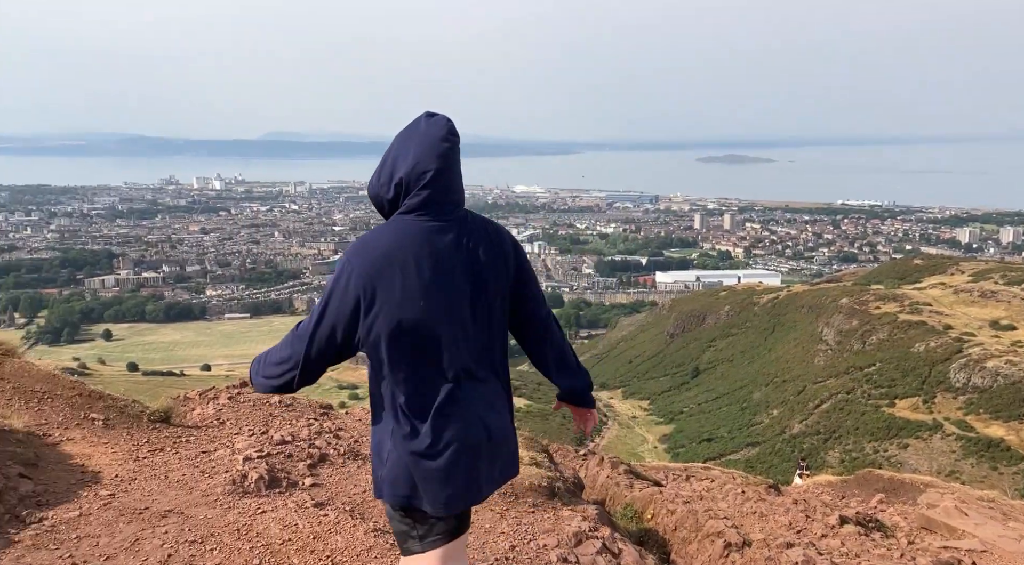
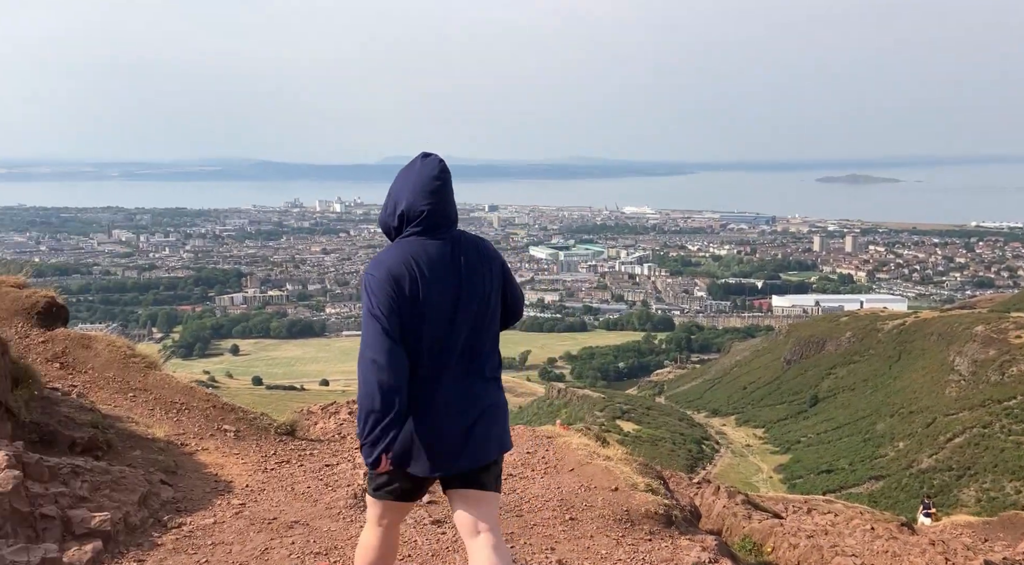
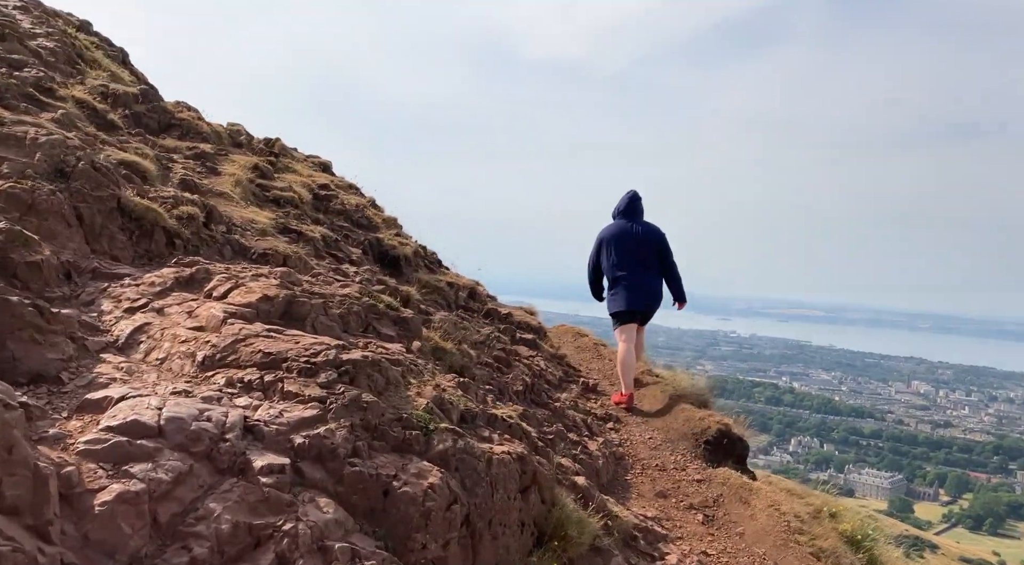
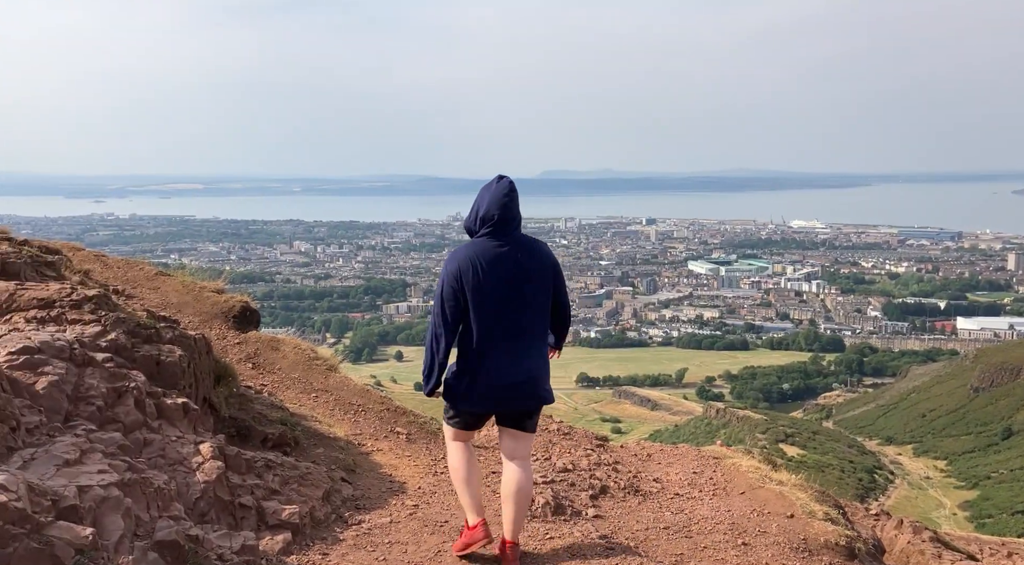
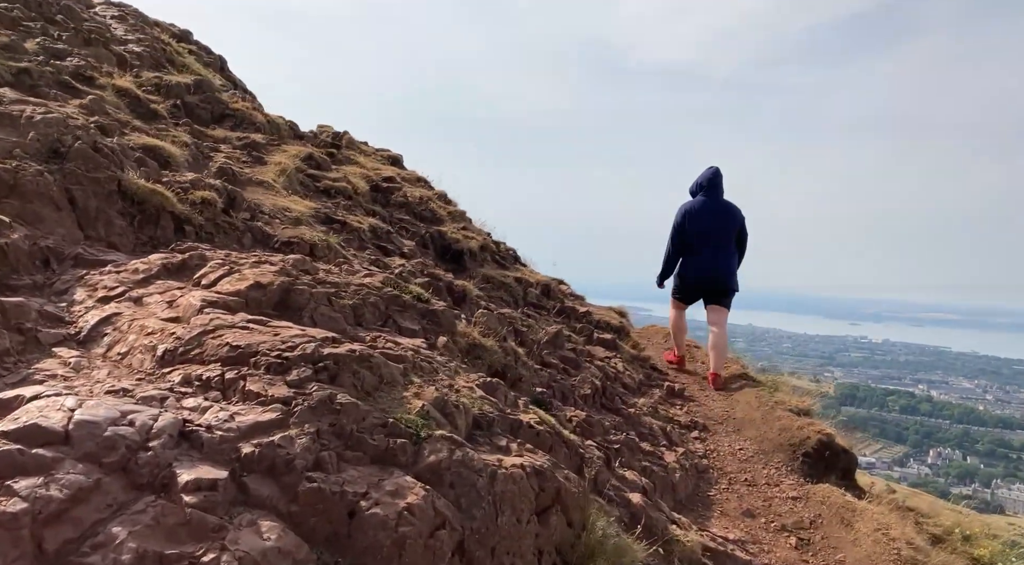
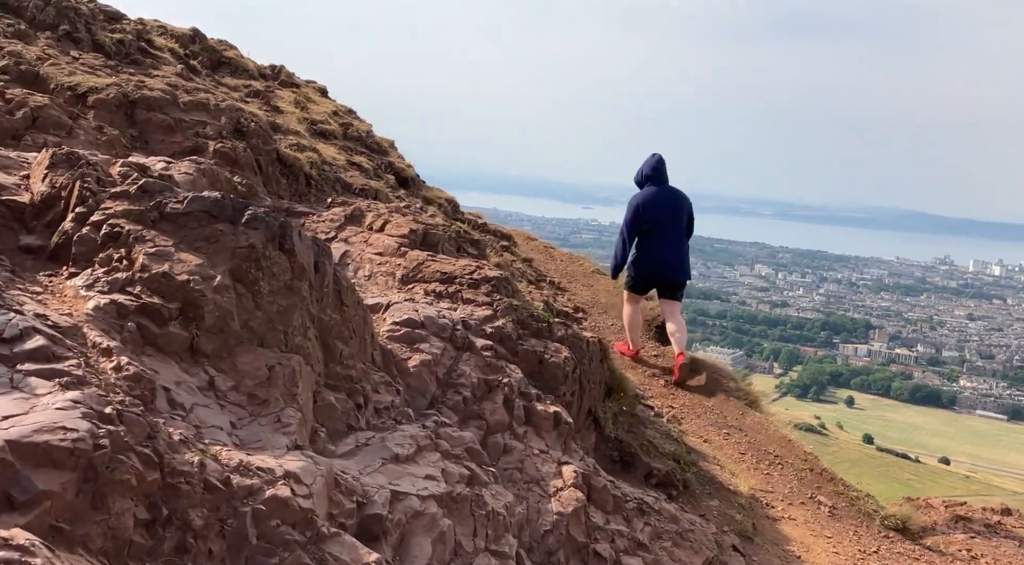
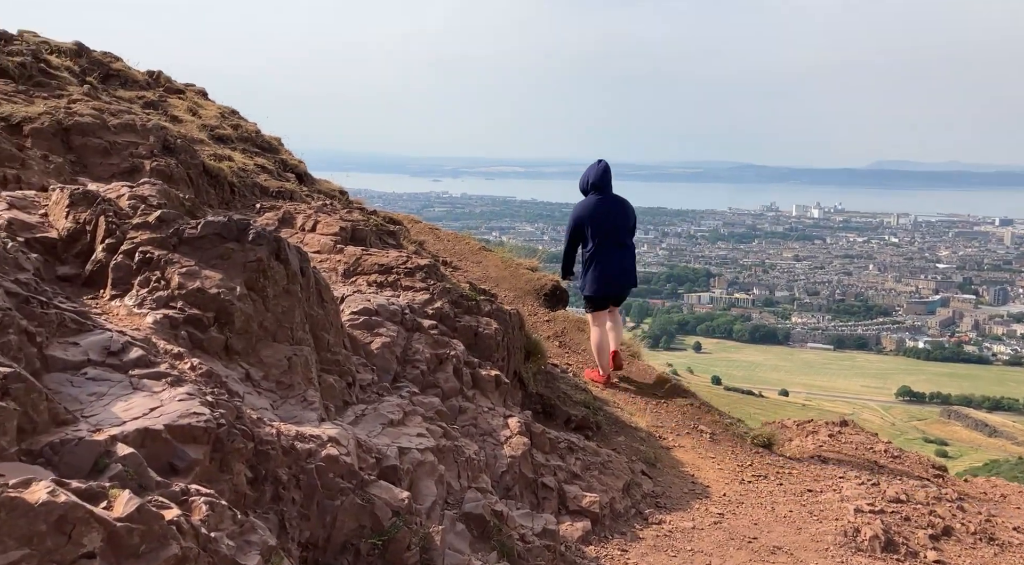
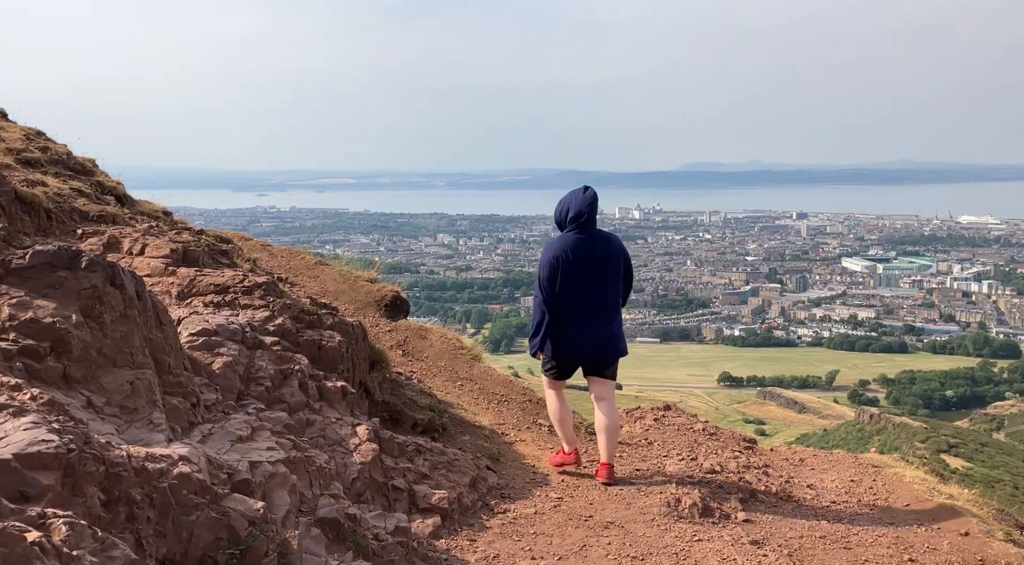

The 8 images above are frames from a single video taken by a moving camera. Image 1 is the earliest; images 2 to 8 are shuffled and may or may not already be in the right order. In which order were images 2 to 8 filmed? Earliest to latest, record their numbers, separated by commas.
2, 4, 8, 7, 6, 3, 5
